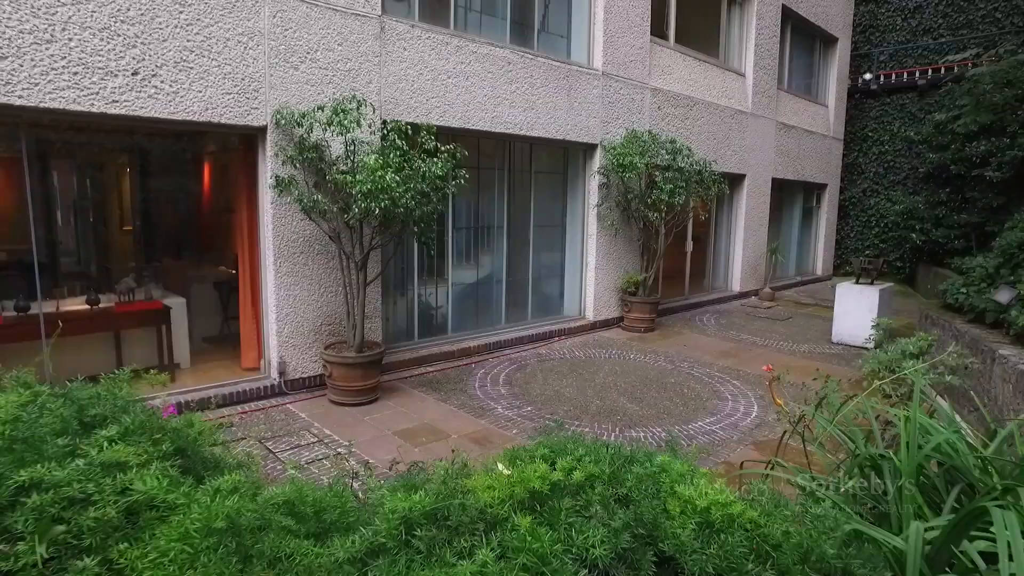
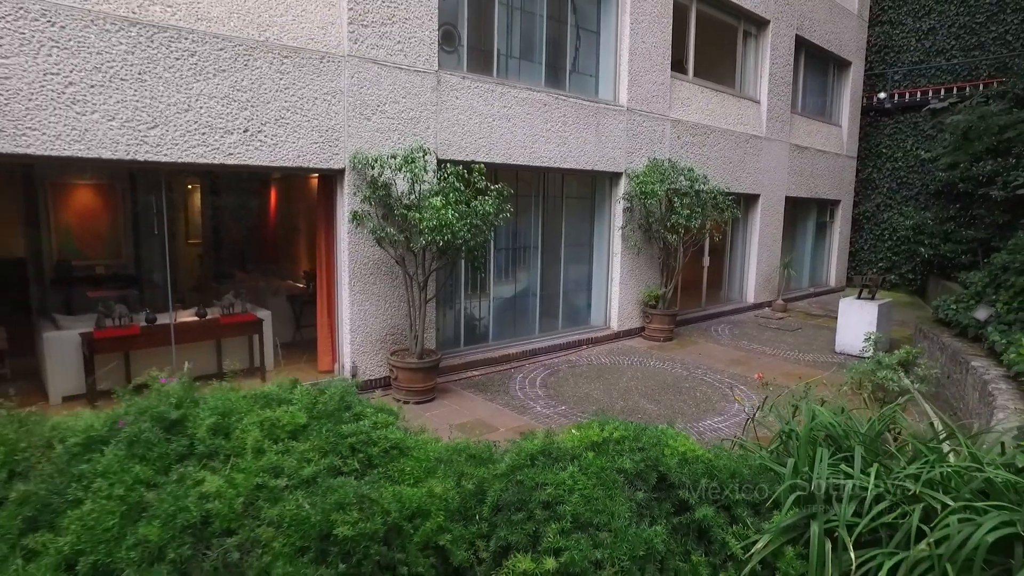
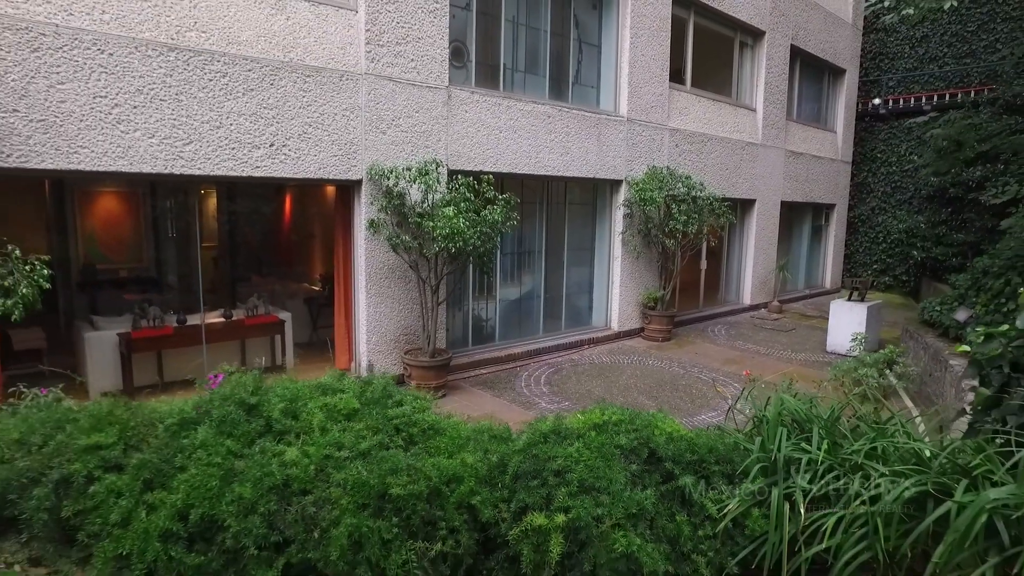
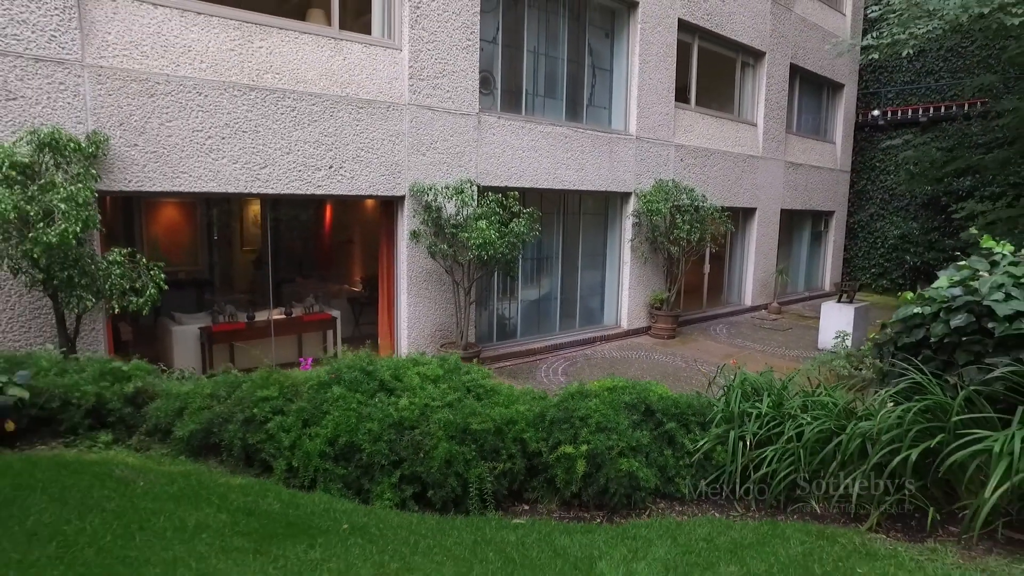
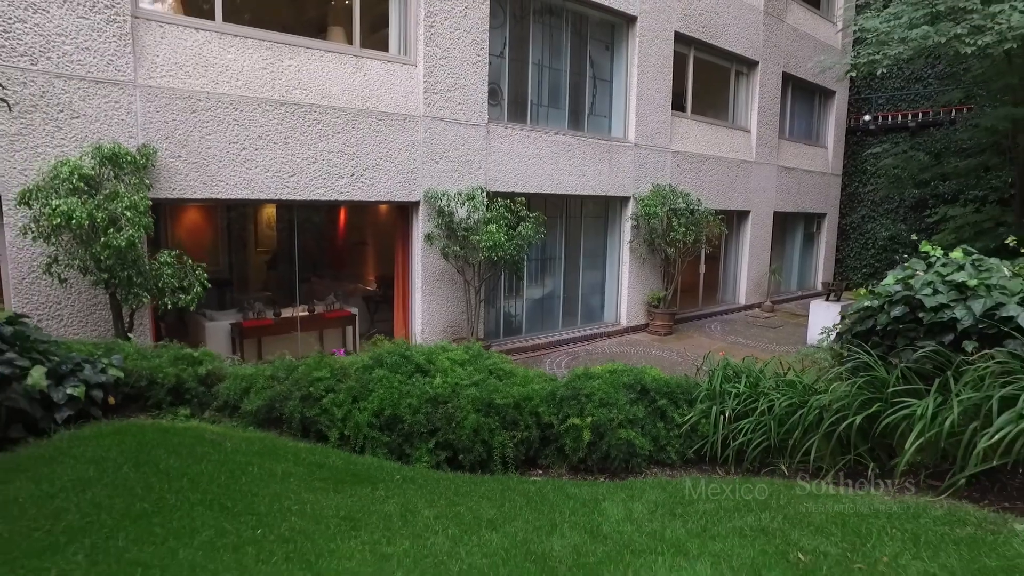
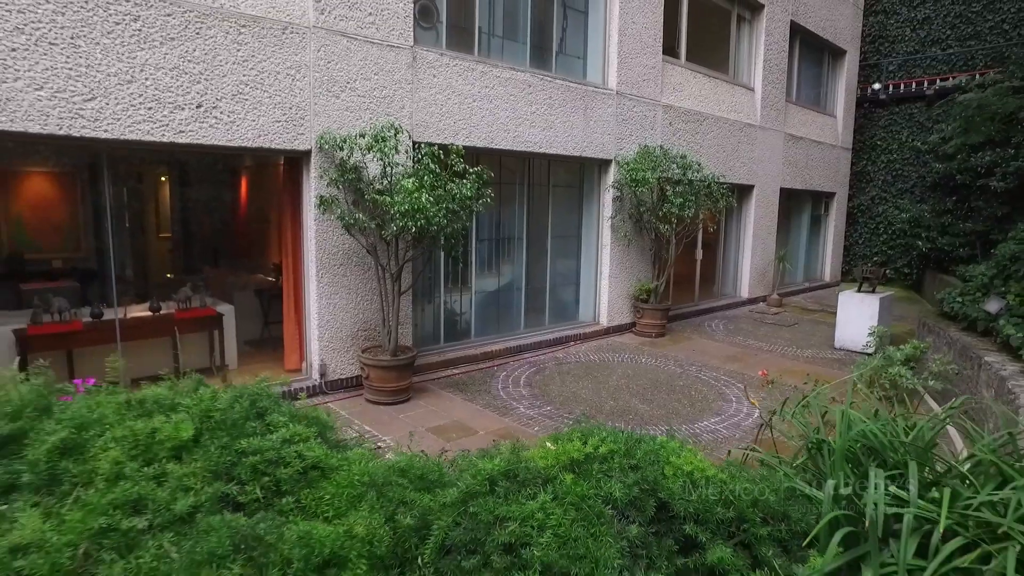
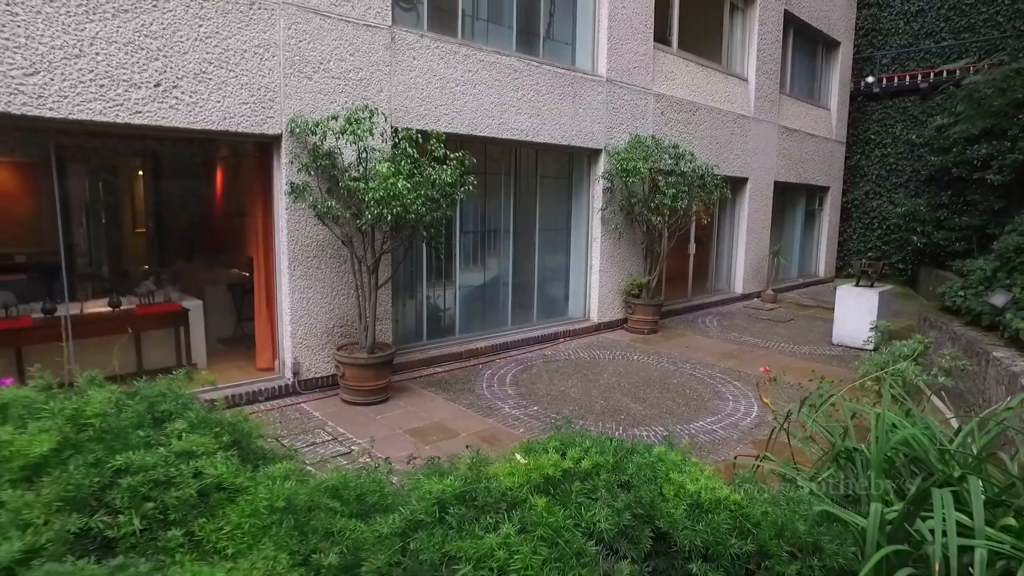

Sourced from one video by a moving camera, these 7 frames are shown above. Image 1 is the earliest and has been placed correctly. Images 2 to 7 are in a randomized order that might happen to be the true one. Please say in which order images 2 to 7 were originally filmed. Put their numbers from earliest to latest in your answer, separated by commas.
7, 6, 2, 3, 4, 5
